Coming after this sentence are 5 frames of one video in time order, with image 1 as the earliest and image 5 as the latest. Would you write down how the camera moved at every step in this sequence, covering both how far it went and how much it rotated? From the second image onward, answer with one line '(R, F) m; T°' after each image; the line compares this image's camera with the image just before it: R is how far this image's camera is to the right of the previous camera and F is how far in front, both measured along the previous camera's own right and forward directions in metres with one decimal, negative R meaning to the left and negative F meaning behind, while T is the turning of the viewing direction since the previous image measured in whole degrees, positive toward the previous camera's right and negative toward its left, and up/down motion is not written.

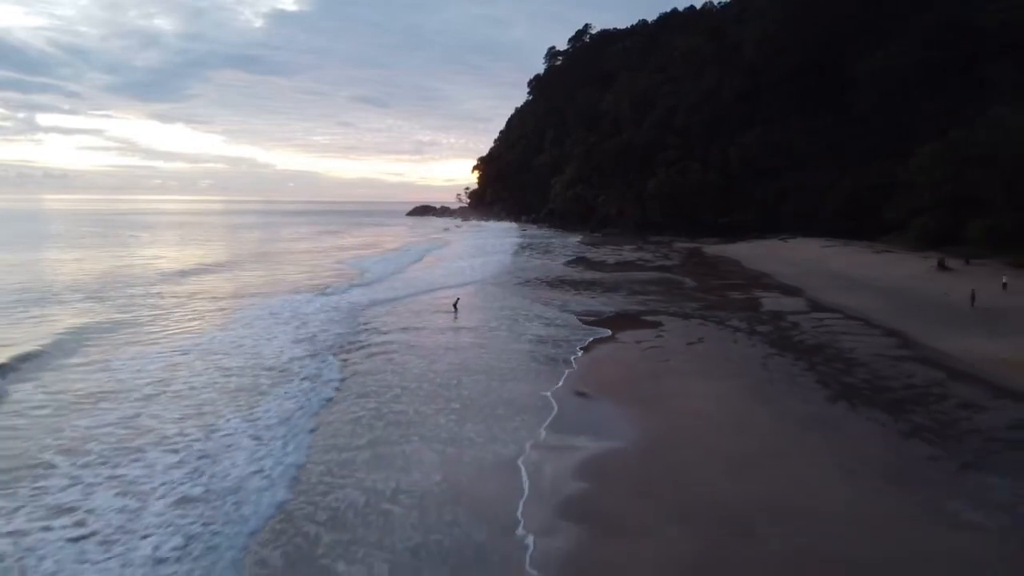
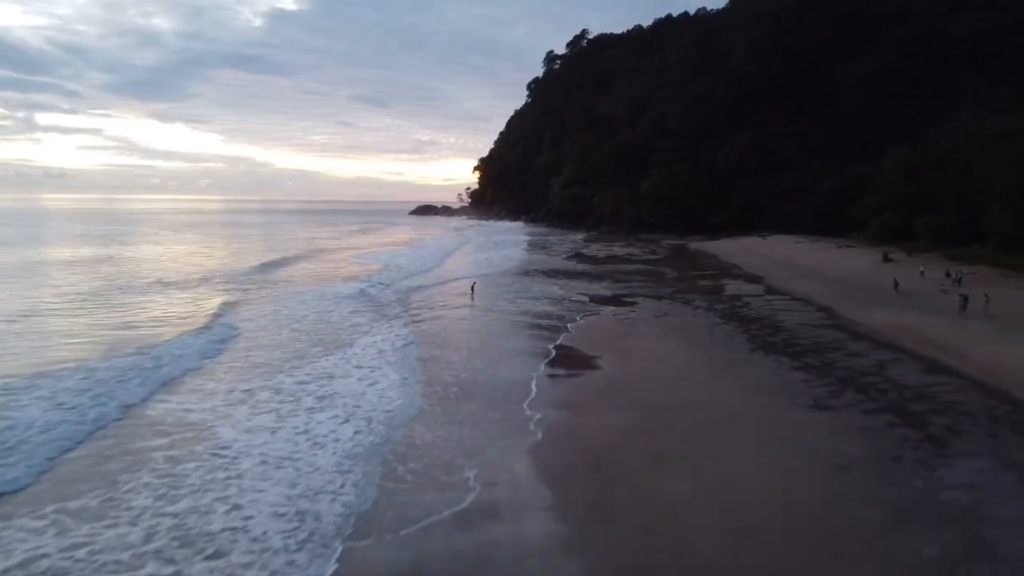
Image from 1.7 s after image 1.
(0.0, -3.2) m; 0°
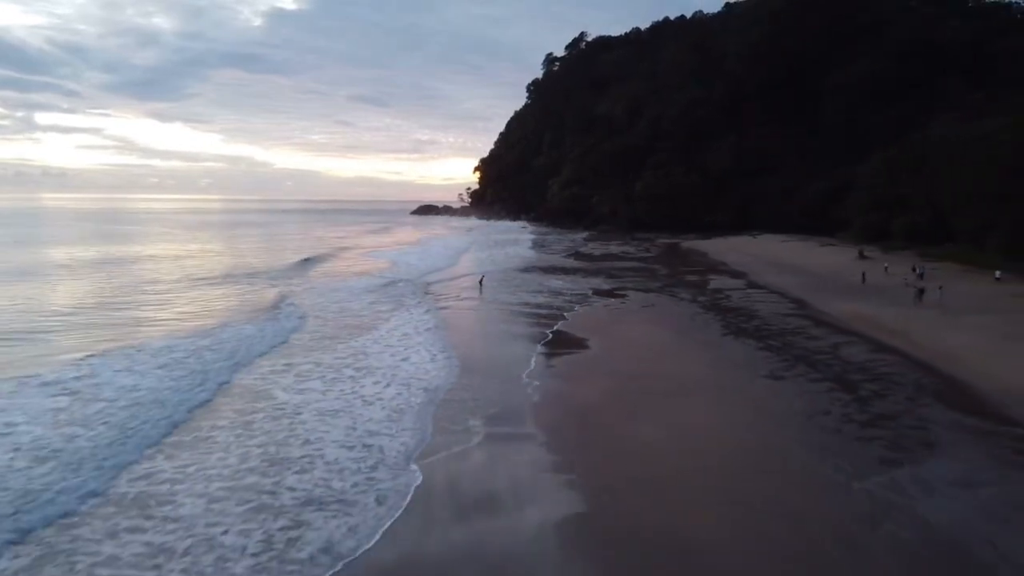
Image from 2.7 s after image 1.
(0.0, -1.7) m; 0°
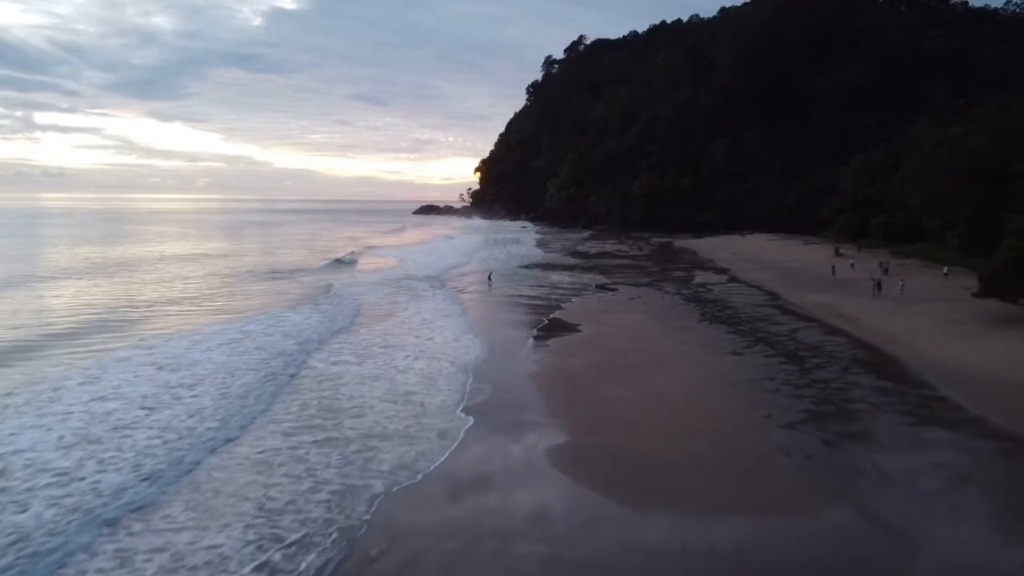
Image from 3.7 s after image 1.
(0.0, -2.0) m; 0°
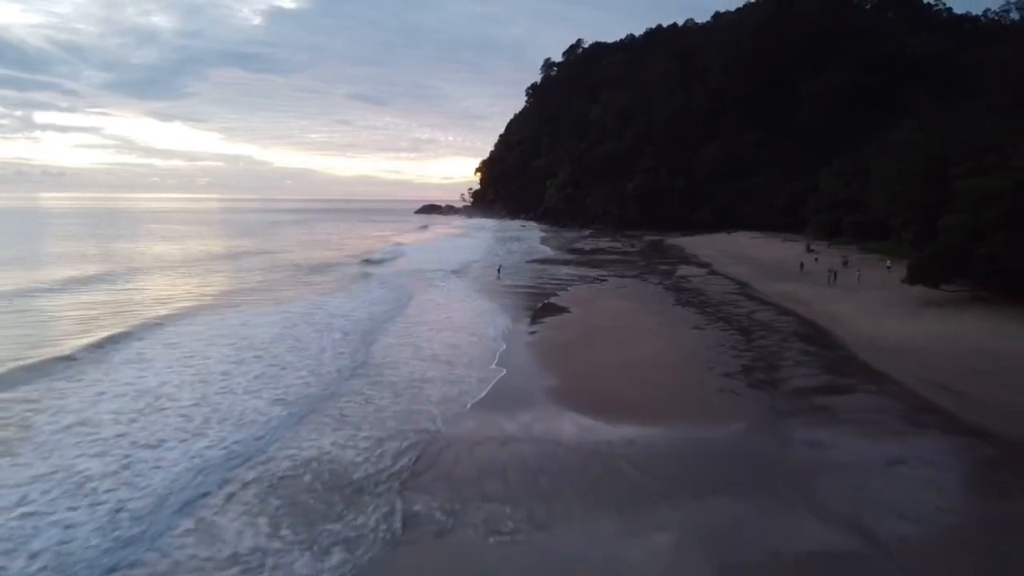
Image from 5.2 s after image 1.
(0.0, -2.6) m; 0°
